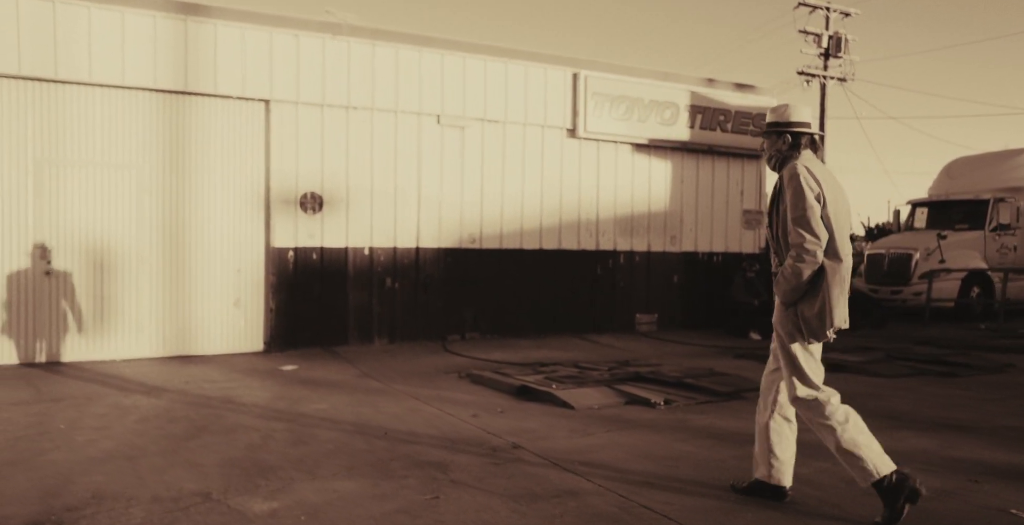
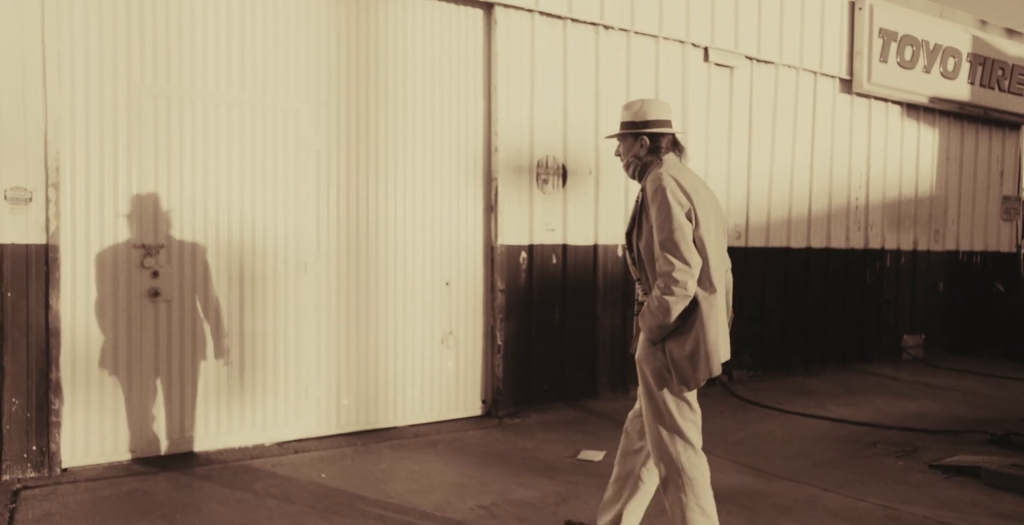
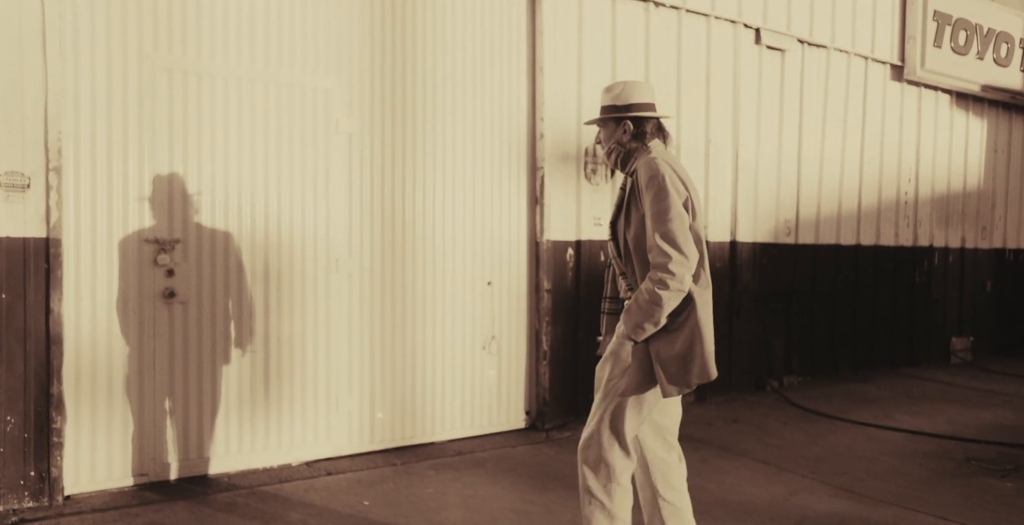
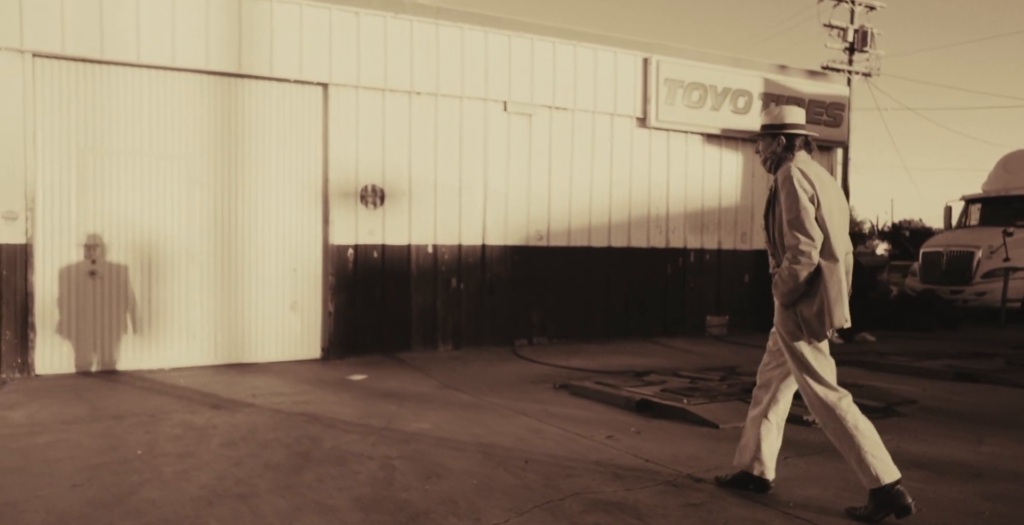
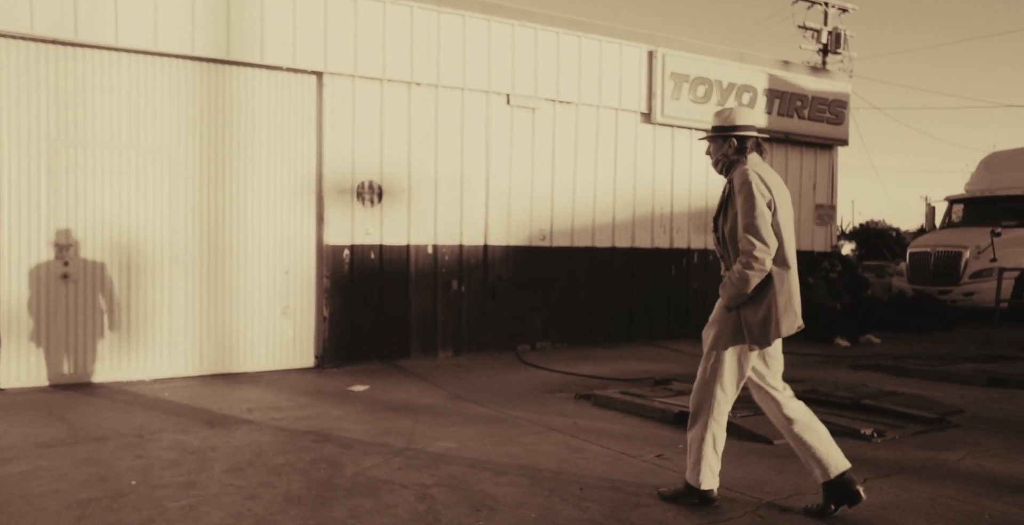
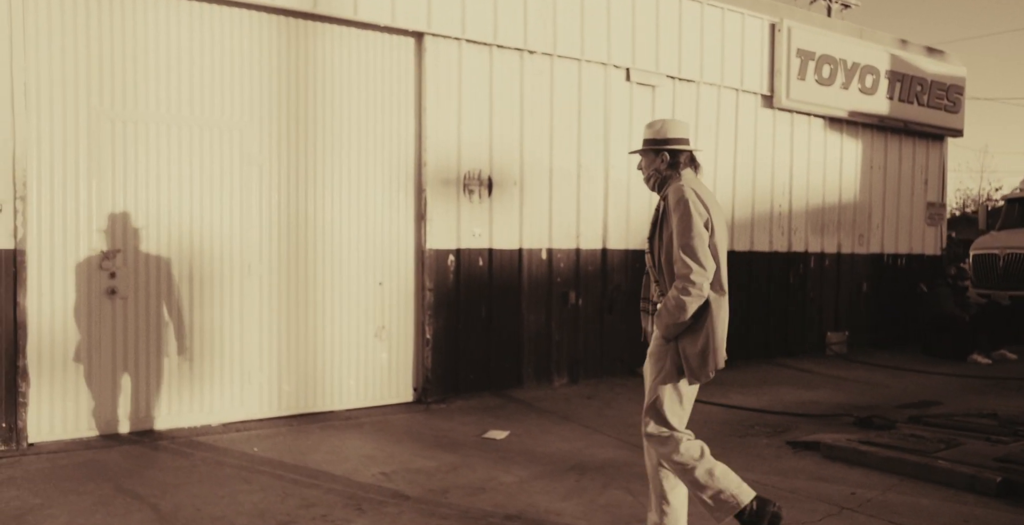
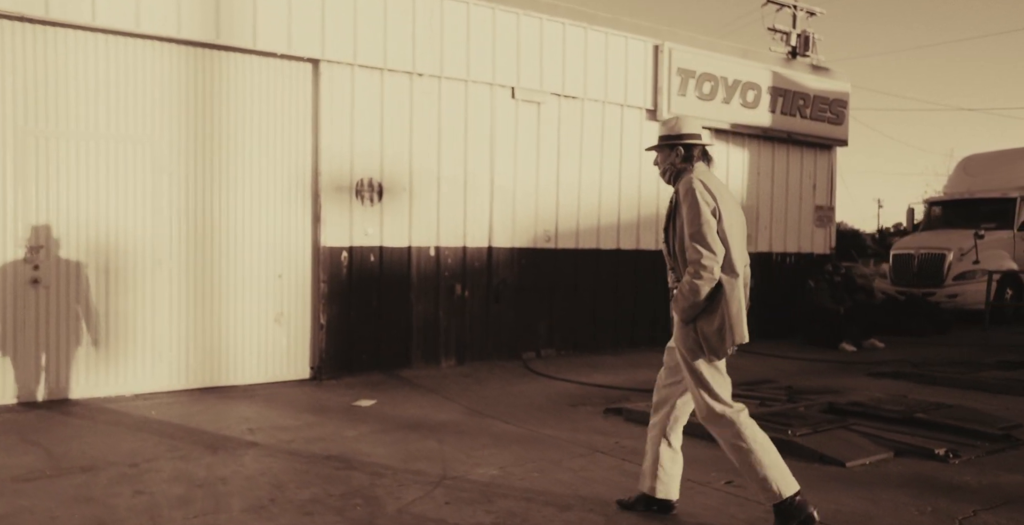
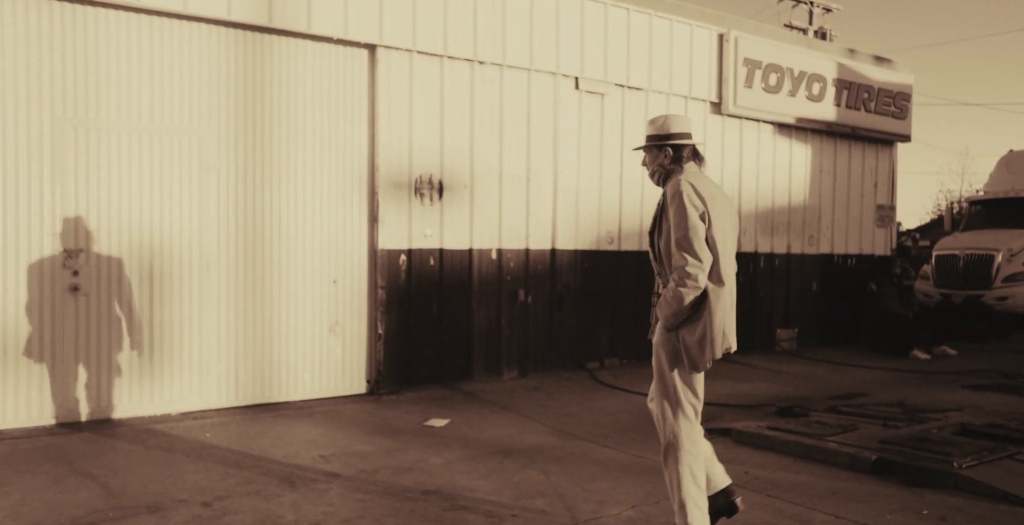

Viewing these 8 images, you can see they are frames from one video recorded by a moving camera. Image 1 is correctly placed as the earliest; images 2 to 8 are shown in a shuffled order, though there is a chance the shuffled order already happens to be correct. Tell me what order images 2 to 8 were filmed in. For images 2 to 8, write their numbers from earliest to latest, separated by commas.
4, 5, 7, 8, 6, 2, 3
